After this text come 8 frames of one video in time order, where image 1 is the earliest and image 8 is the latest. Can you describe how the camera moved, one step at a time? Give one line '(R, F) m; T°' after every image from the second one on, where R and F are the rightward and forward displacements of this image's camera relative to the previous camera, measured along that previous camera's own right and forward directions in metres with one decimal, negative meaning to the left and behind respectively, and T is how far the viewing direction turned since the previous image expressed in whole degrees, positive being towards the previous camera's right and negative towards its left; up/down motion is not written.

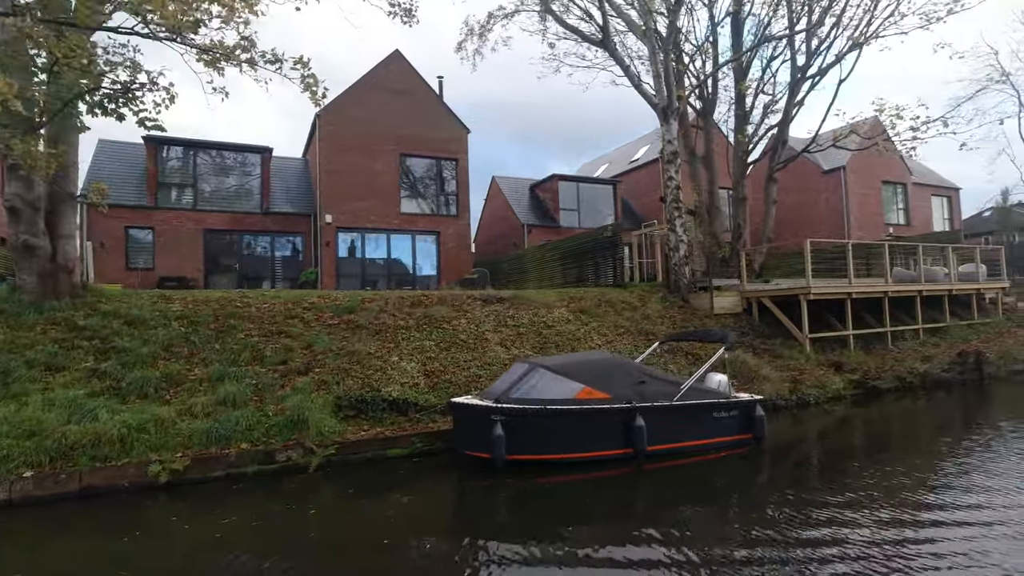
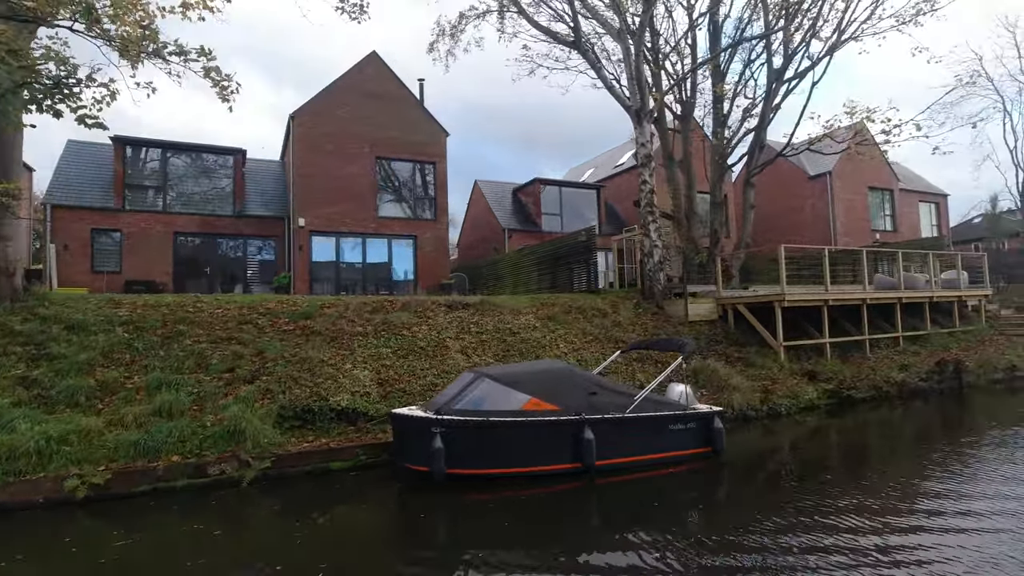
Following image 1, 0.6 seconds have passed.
(+0.7, +0.4) m; 0°
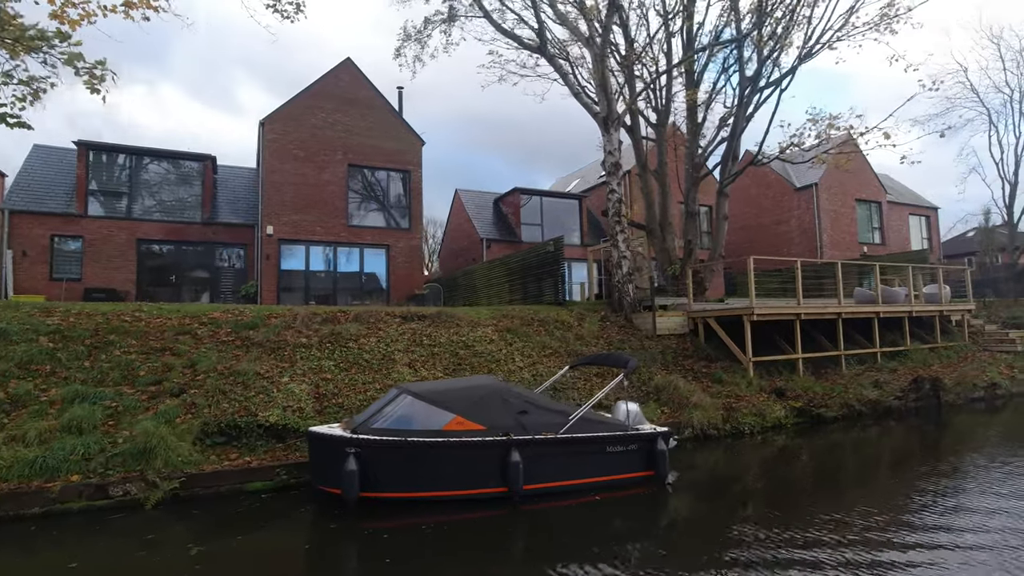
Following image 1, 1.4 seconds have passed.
(+1.0, +0.5) m; 0°
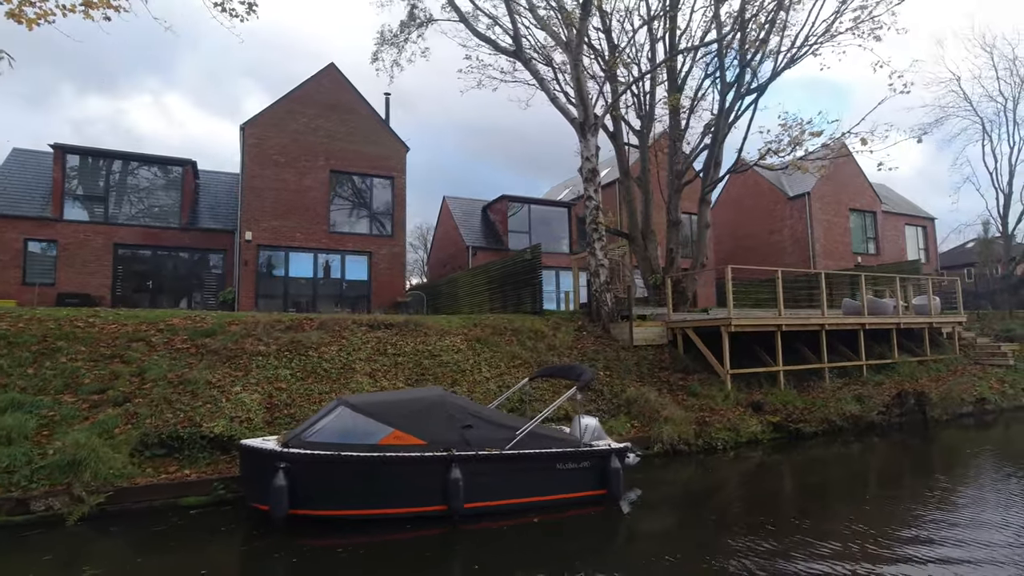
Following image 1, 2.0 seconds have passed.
(+0.8, +0.3) m; 0°
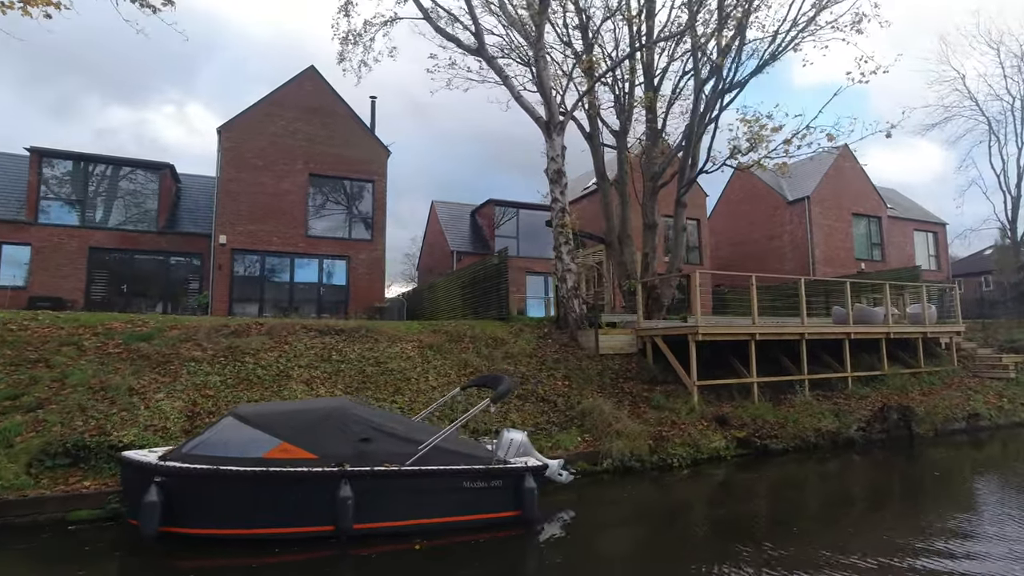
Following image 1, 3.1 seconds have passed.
(+1.4, +0.6) m; -2°
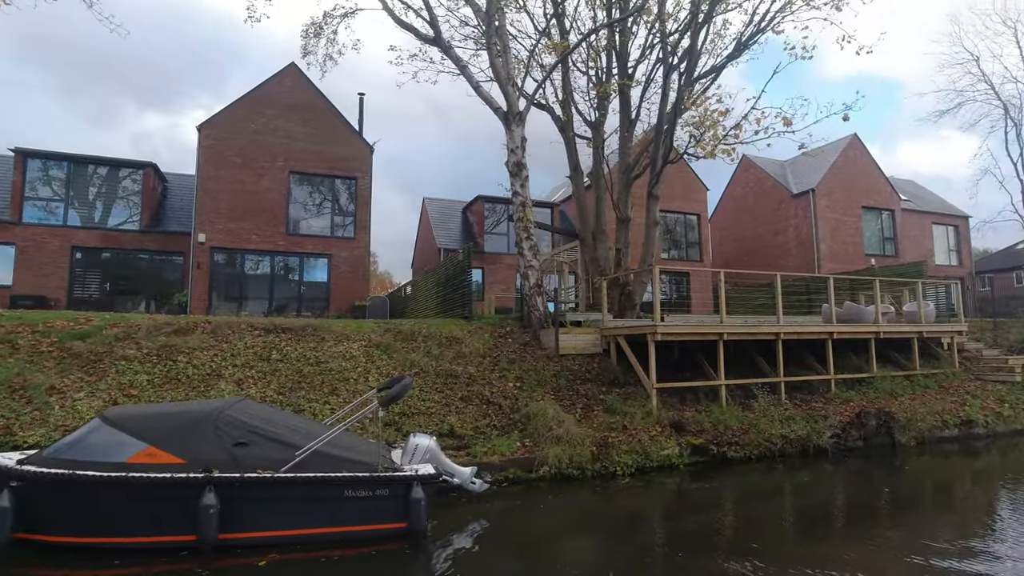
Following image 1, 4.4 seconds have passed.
(+1.7, +0.6) m; -3°
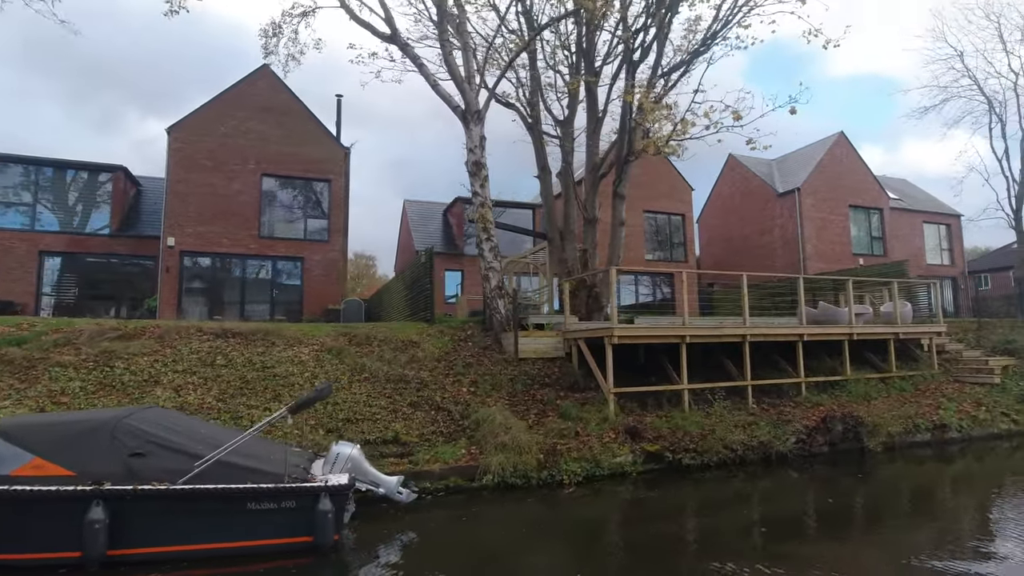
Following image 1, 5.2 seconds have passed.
(+1.0, +0.3) m; 0°
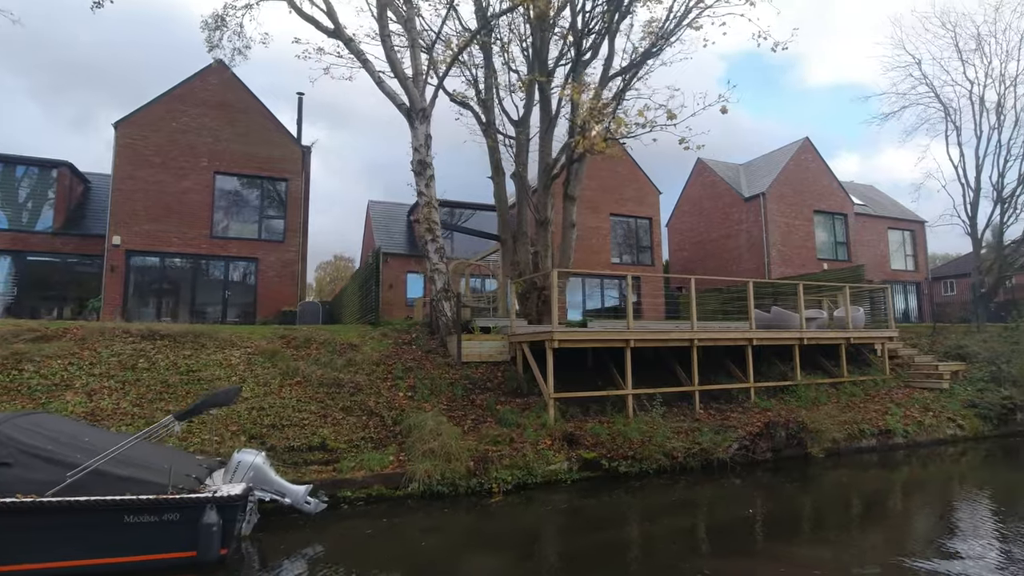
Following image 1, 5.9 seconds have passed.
(+0.9, +0.3) m; +2°
